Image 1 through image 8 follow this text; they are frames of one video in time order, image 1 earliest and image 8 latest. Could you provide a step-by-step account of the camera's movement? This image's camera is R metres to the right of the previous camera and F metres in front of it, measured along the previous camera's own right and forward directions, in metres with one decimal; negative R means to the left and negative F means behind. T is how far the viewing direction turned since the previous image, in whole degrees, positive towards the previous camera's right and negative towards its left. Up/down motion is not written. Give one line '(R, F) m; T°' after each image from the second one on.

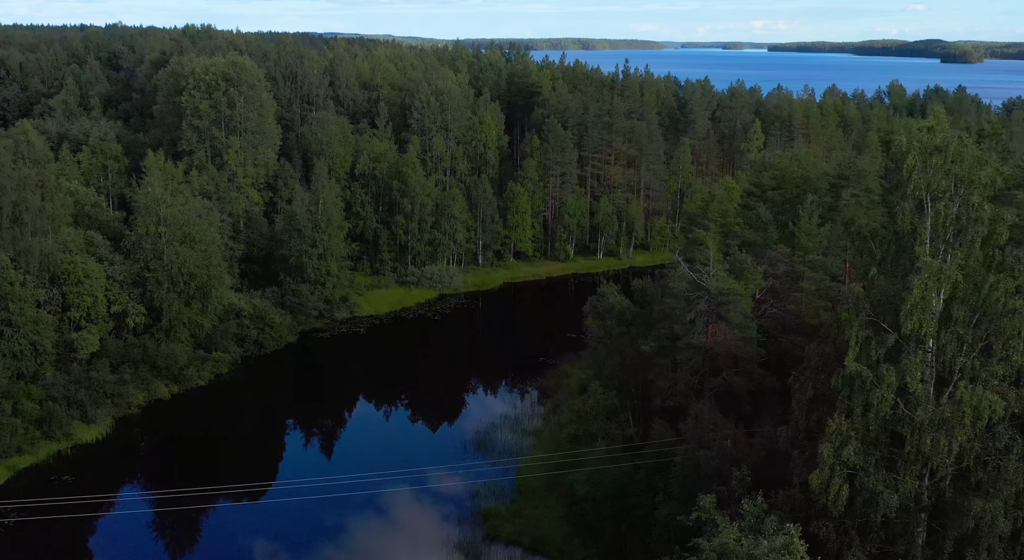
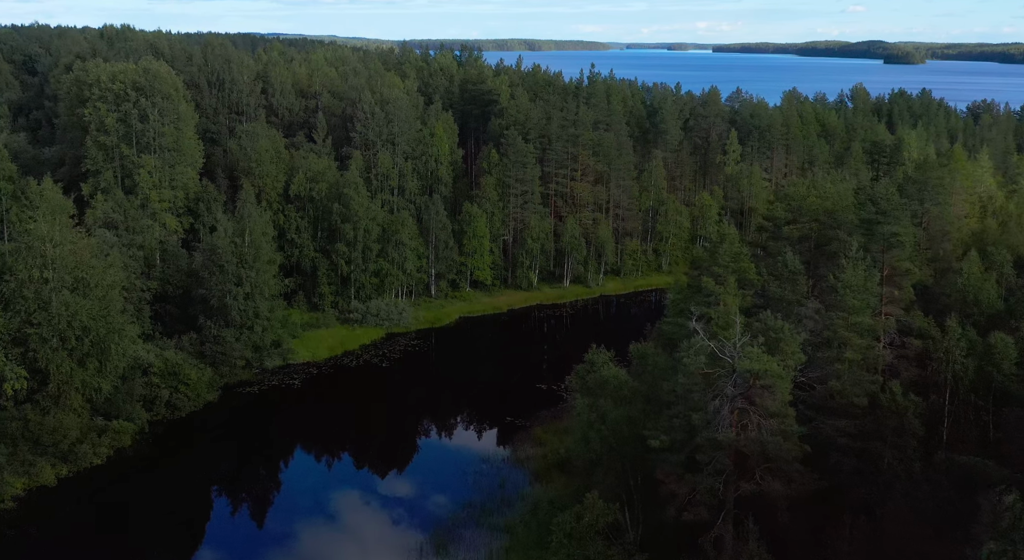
(-0.6, +8.8) m; +3°
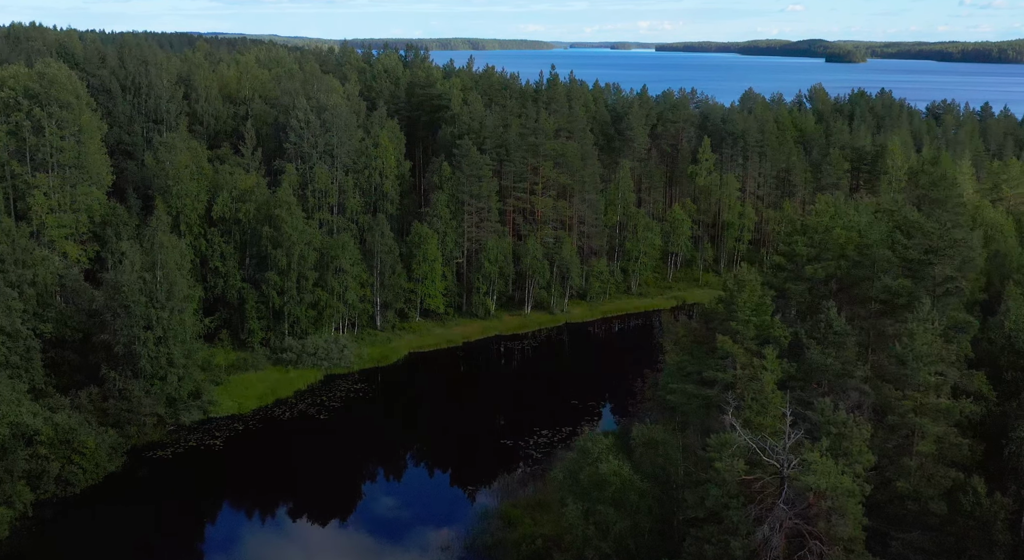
(-0.5, +7.7) m; +3°
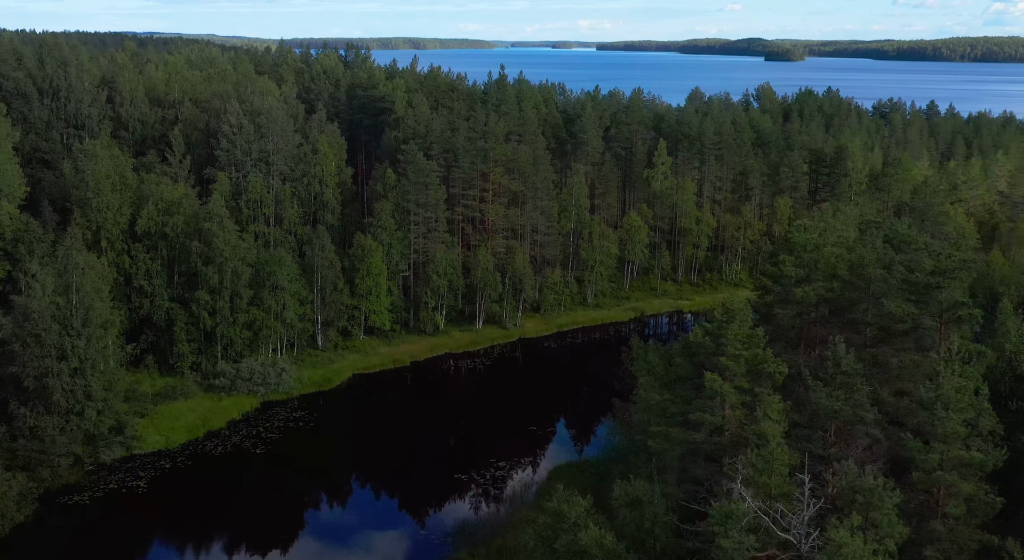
(-0.3, +3.8) m; +3°
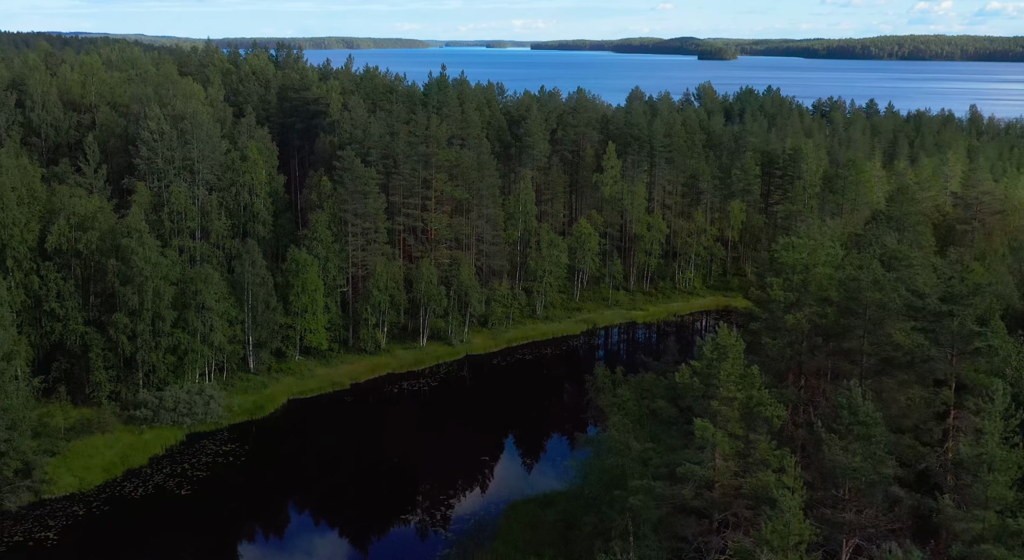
(-0.4, +3.5) m; +4°
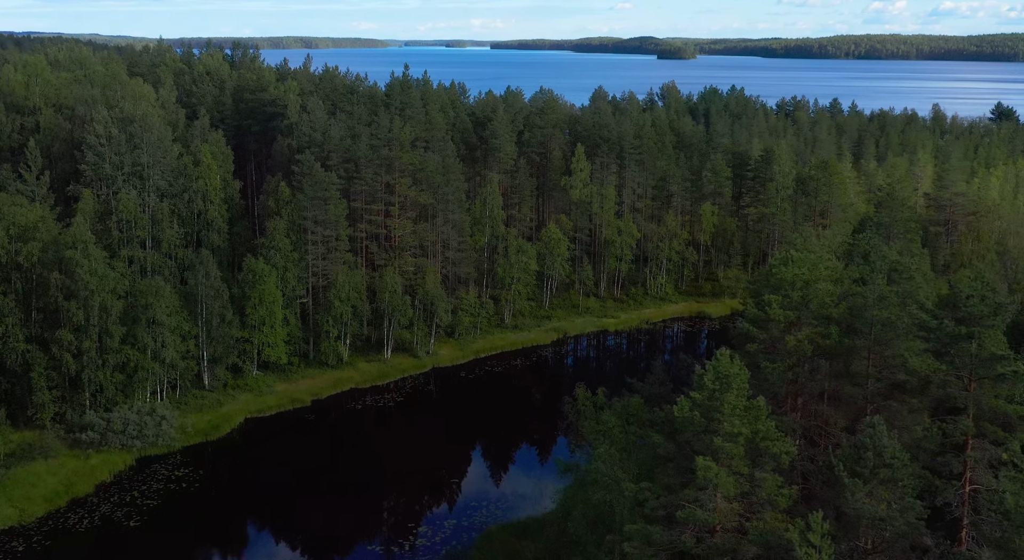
(-0.4, +2.3) m; +2°
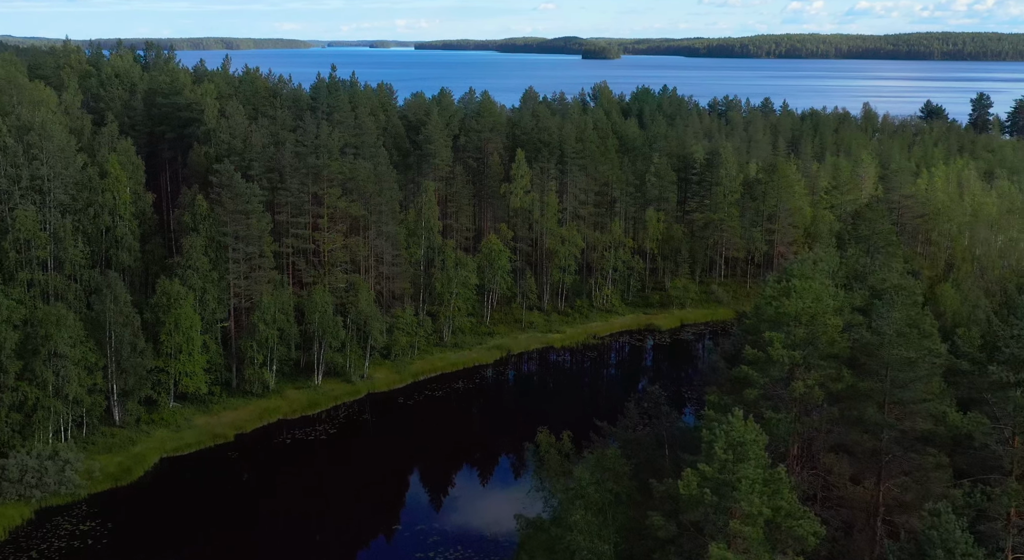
(-0.6, +3.7) m; +4°
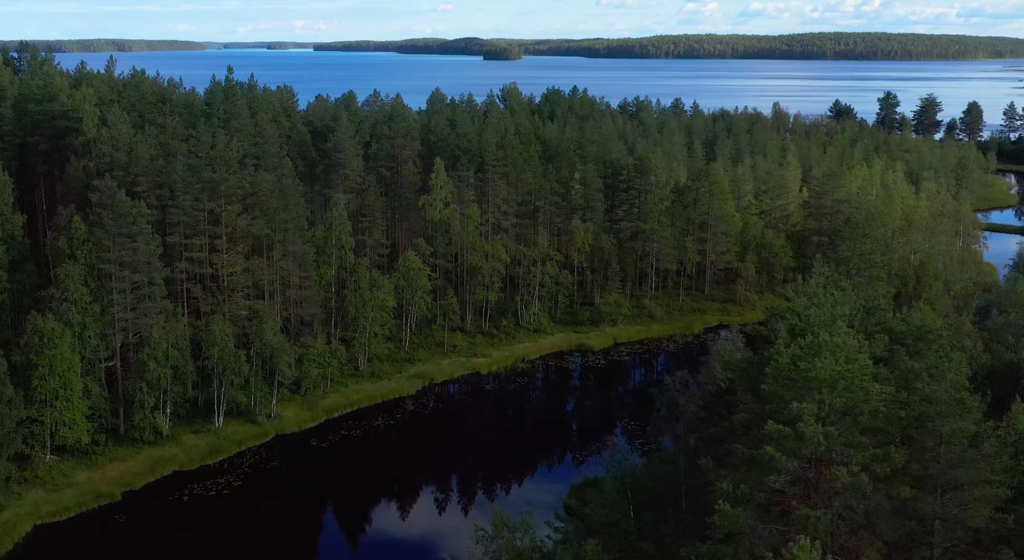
(-0.9, +4.6) m; +6°
